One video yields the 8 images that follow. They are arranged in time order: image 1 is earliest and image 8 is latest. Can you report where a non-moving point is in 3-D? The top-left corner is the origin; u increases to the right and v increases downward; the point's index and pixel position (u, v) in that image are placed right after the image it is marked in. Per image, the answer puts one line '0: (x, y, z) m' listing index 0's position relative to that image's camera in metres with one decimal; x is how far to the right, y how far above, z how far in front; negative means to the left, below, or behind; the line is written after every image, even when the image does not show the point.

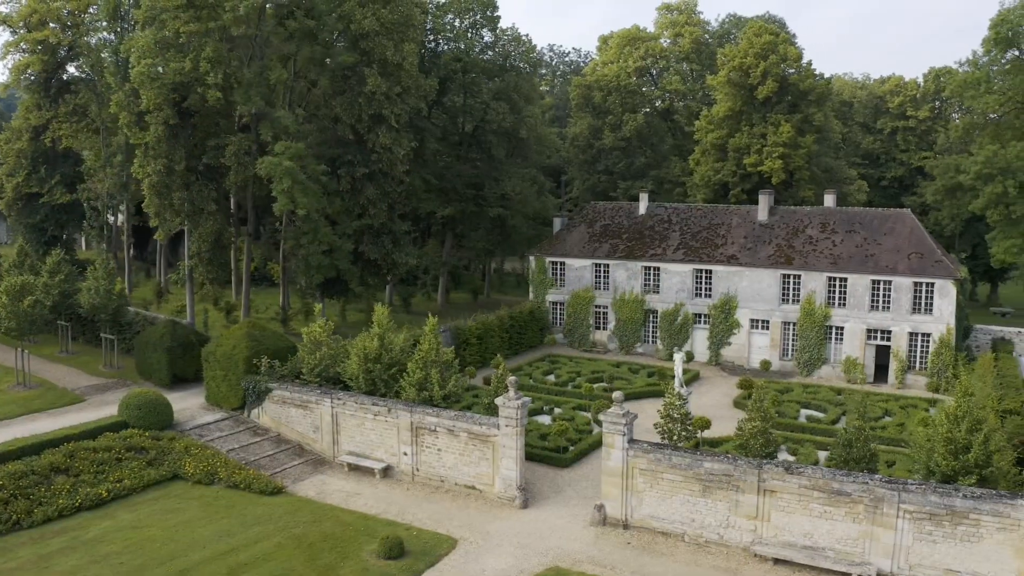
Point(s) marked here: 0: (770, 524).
0: (+5.8, -5.3, +18.9) m
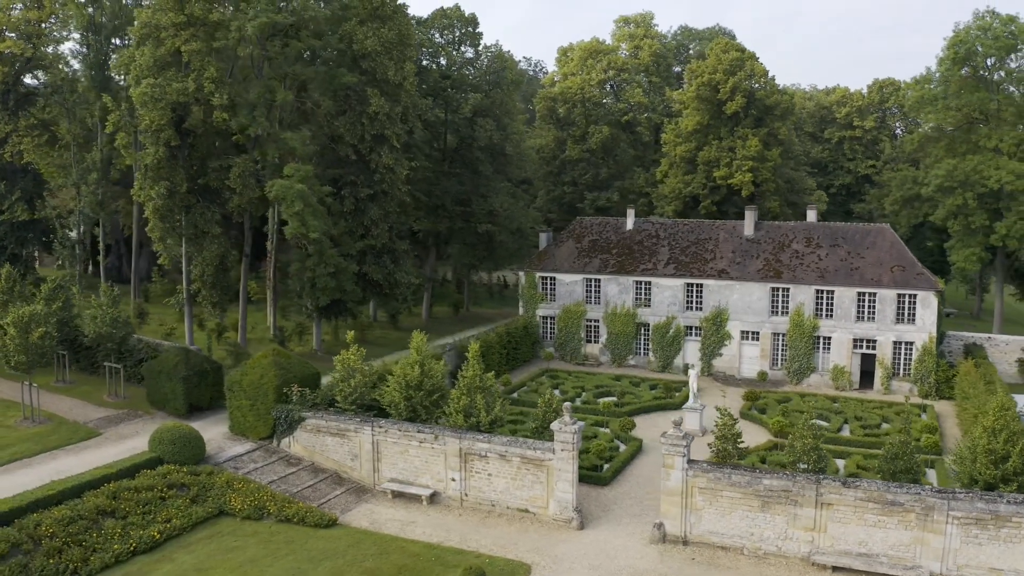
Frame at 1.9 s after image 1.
0: (+7.7, -6.0, +20.1) m
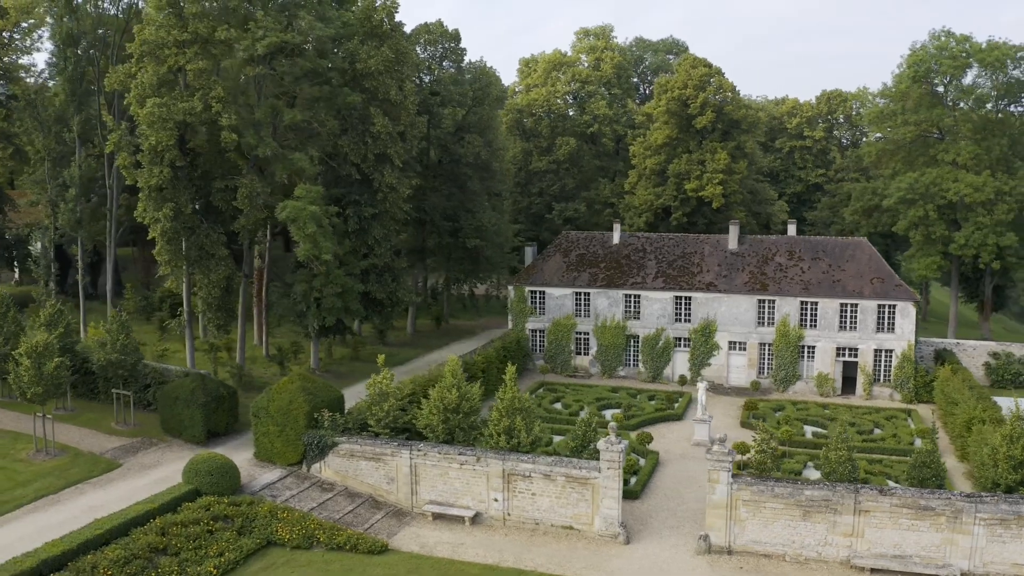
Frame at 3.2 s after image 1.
0: (+9.2, -6.6, +21.4) m
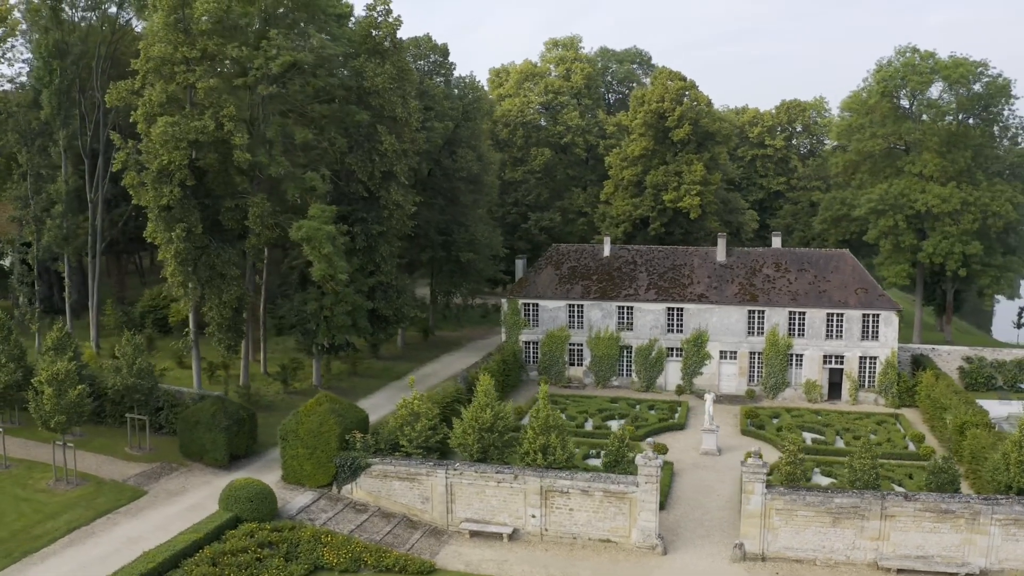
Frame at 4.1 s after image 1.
0: (+10.6, -7.1, +22.7) m
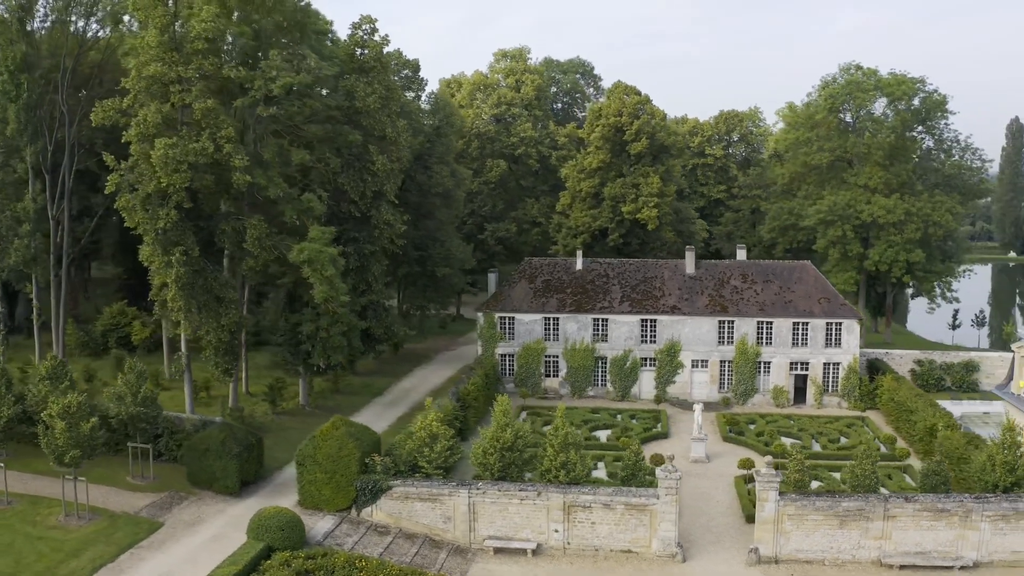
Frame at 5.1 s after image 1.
0: (+11.5, -7.6, +24.6) m
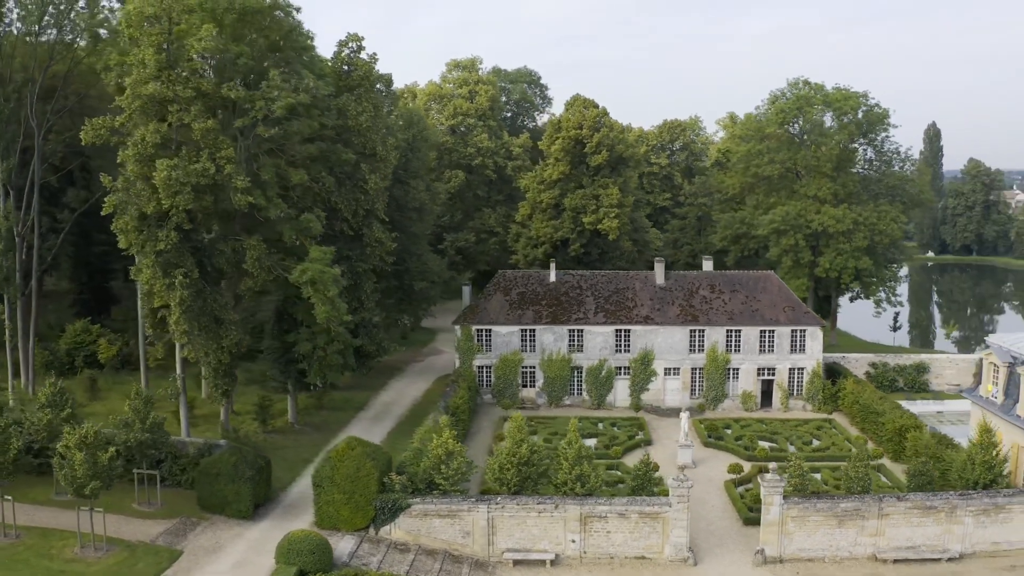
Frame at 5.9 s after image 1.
0: (+12.2, -8.1, +26.5) m
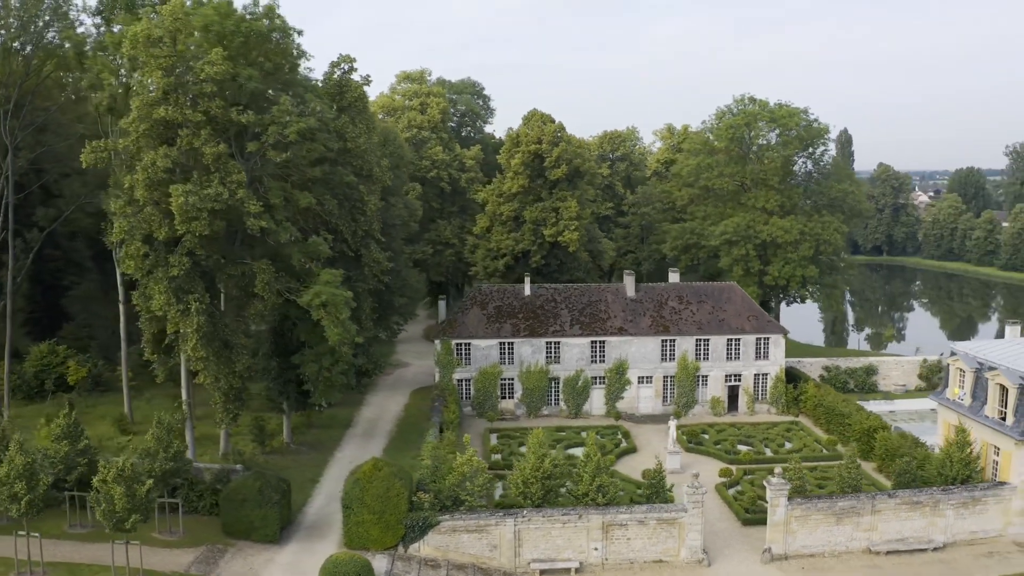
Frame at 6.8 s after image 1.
0: (+13.0, -8.7, +29.0) m
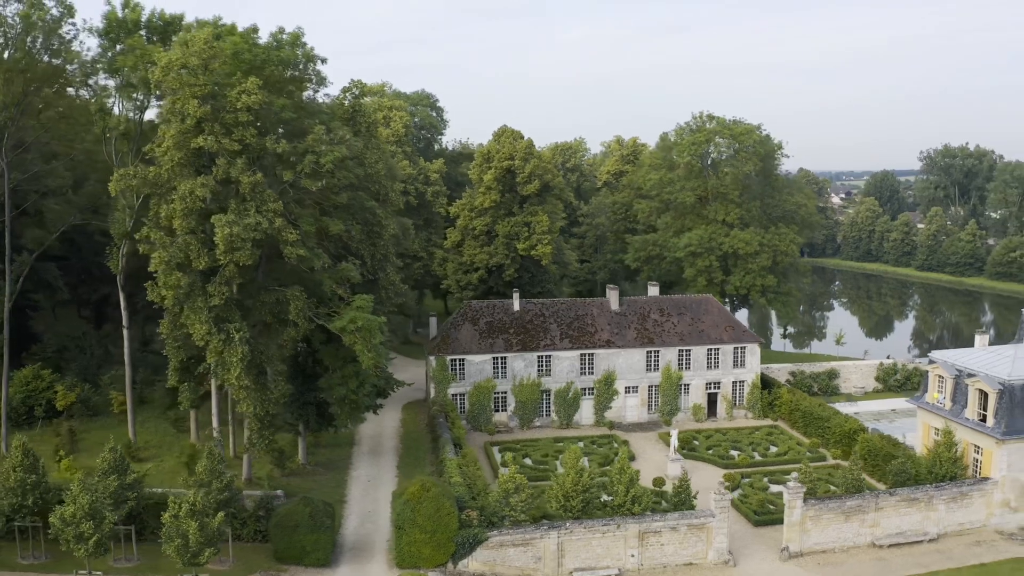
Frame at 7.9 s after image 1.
0: (+14.4, -9.4, +31.8) m
